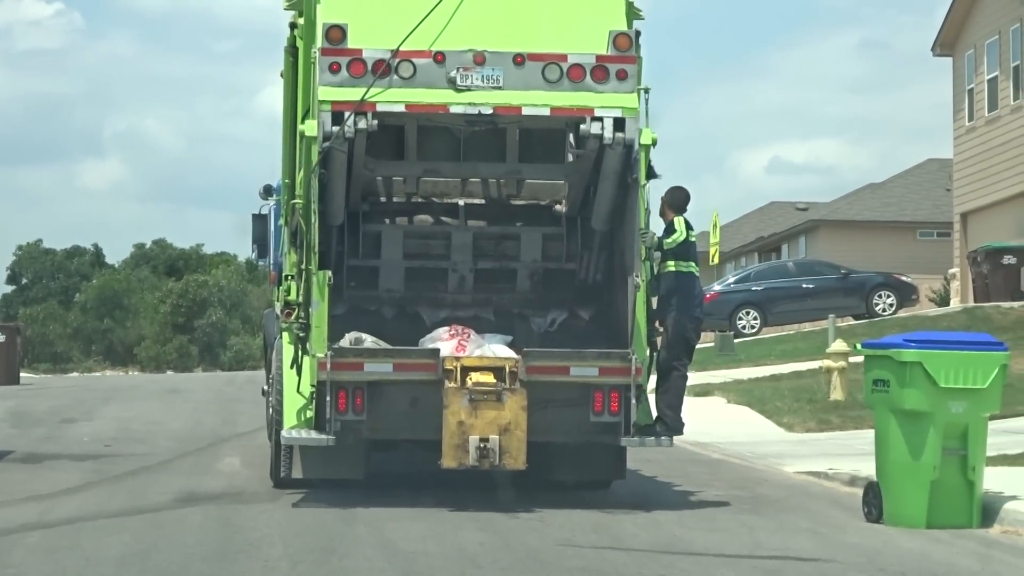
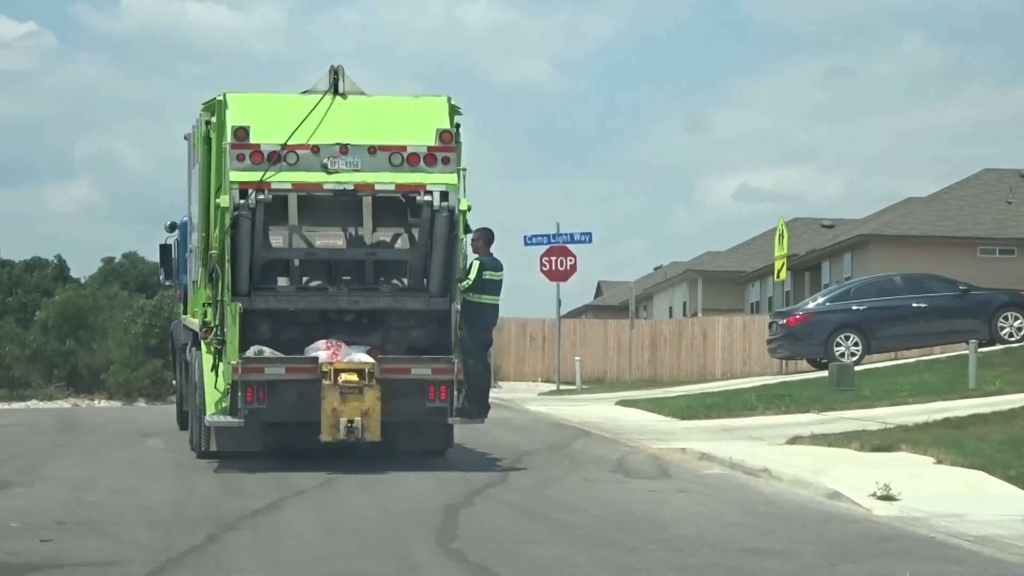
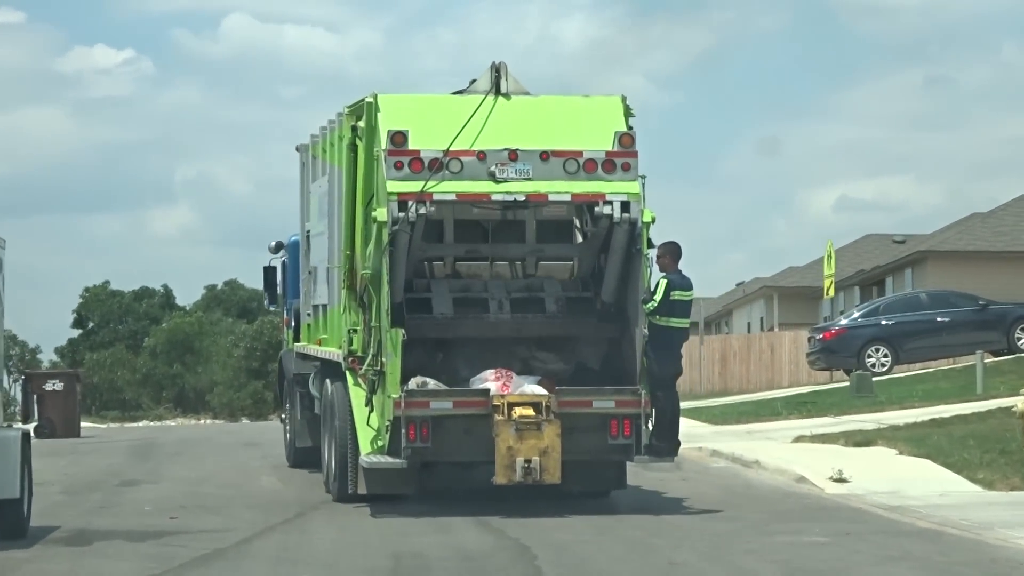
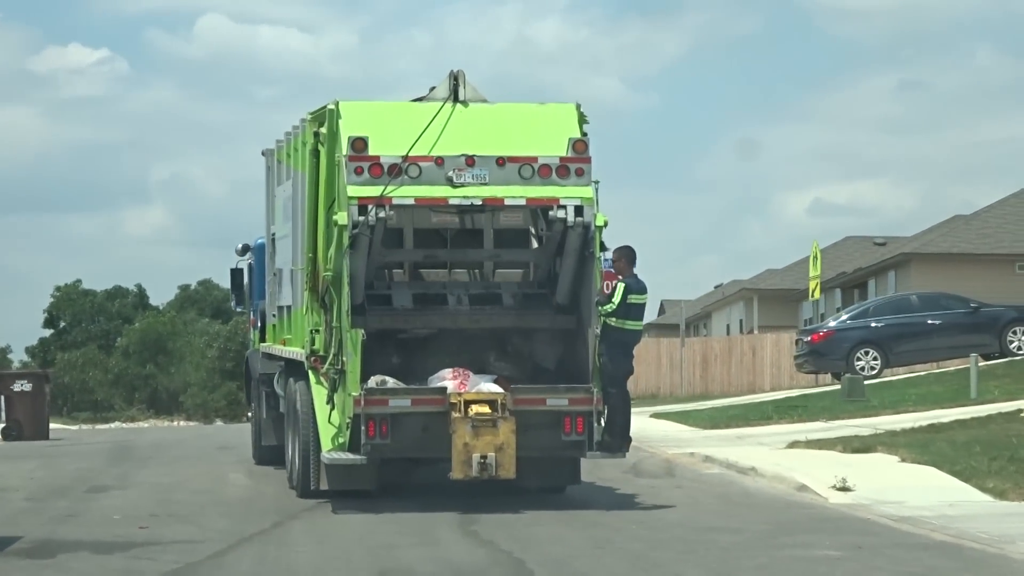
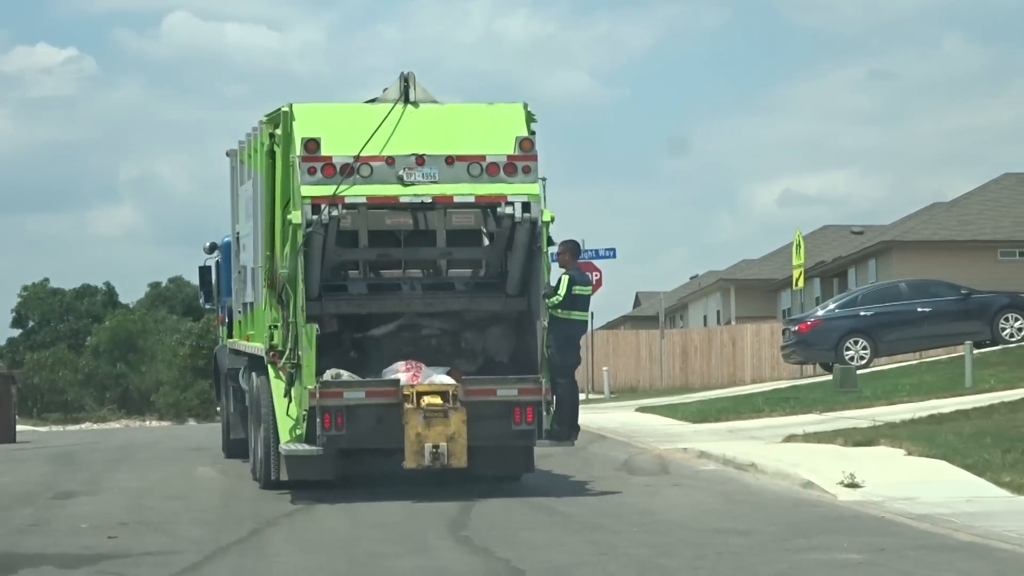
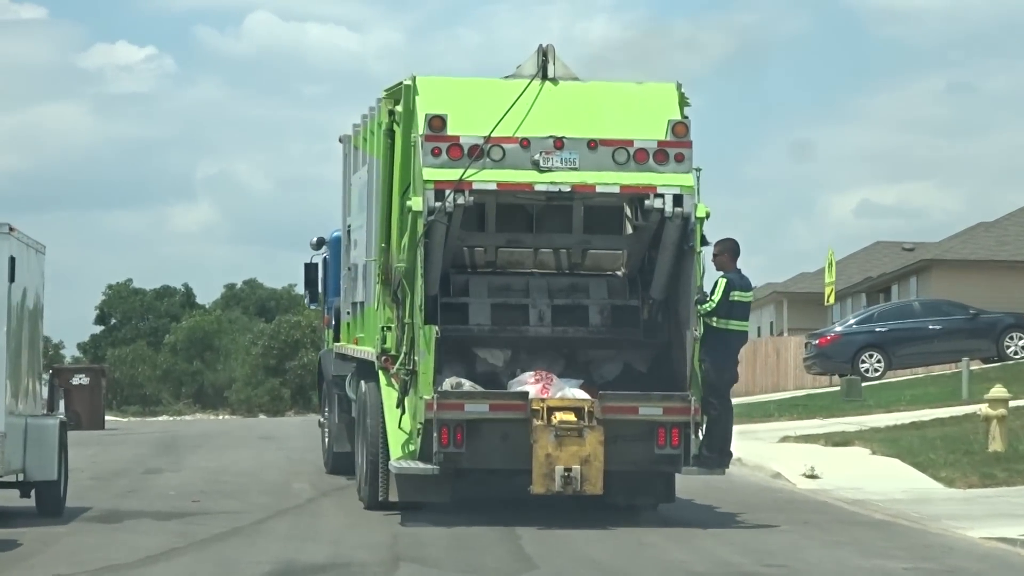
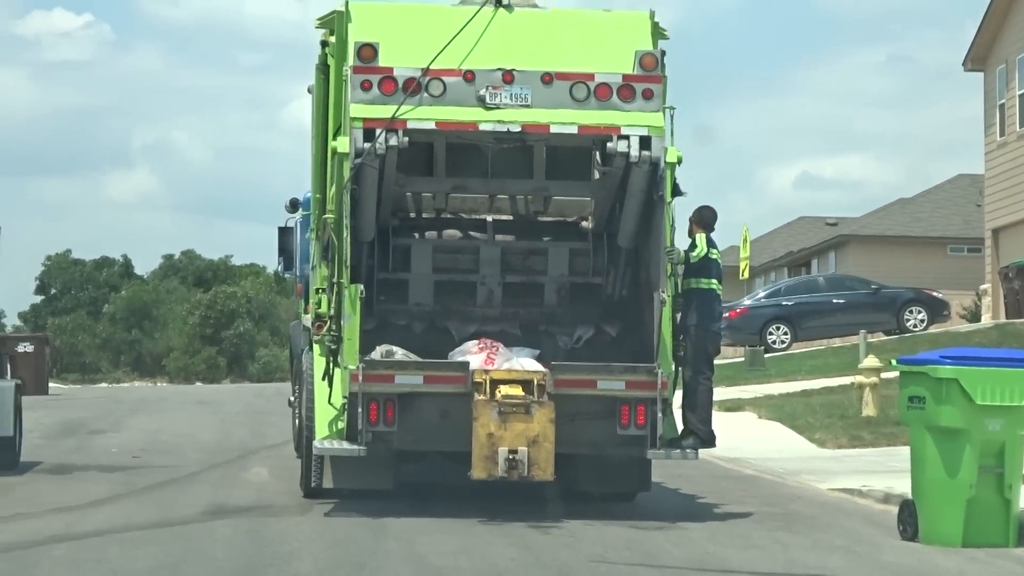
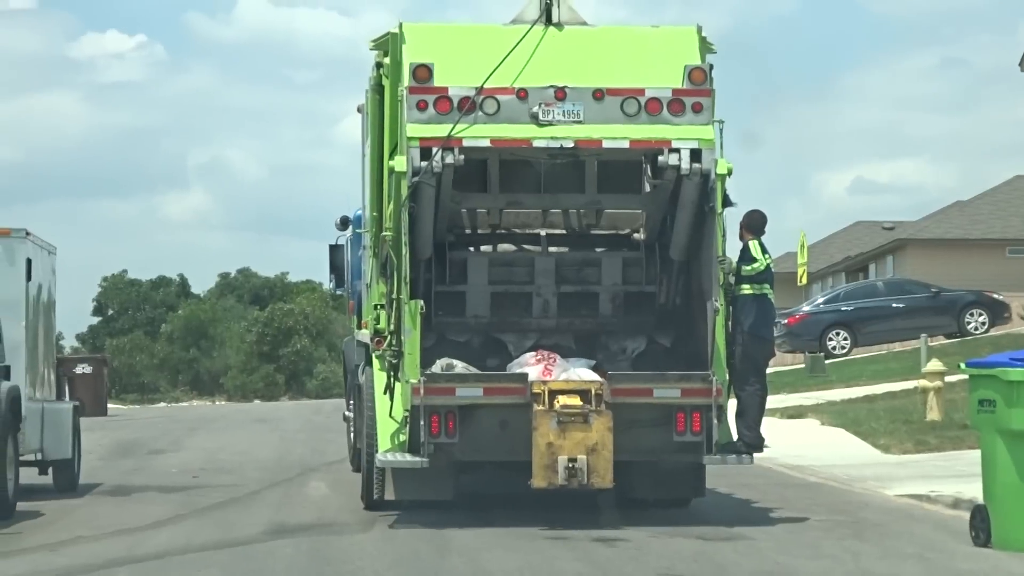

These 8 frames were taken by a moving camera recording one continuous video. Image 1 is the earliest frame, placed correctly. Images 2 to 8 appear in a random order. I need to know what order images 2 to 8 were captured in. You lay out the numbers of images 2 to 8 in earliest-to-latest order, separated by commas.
7, 8, 6, 3, 4, 5, 2
